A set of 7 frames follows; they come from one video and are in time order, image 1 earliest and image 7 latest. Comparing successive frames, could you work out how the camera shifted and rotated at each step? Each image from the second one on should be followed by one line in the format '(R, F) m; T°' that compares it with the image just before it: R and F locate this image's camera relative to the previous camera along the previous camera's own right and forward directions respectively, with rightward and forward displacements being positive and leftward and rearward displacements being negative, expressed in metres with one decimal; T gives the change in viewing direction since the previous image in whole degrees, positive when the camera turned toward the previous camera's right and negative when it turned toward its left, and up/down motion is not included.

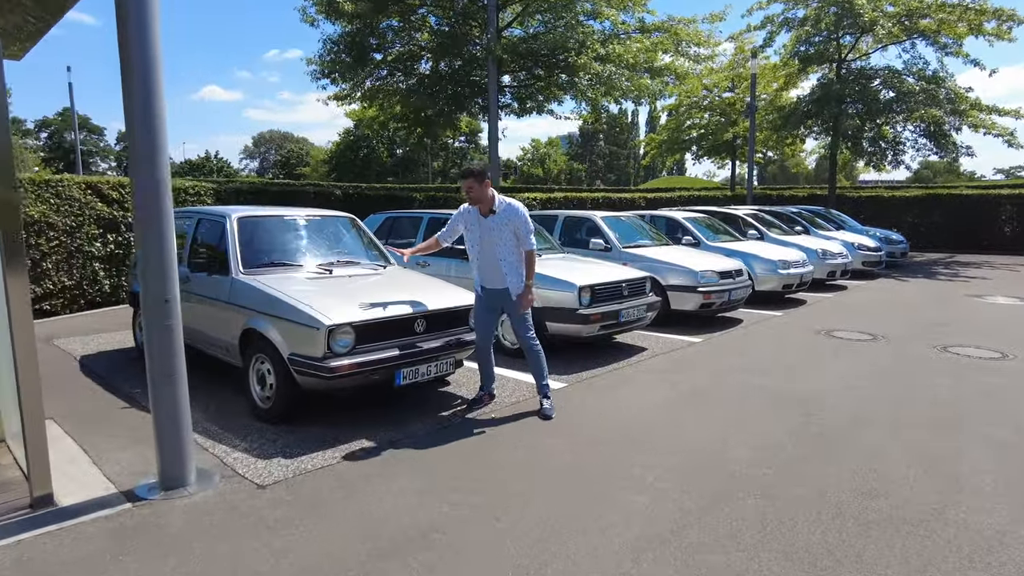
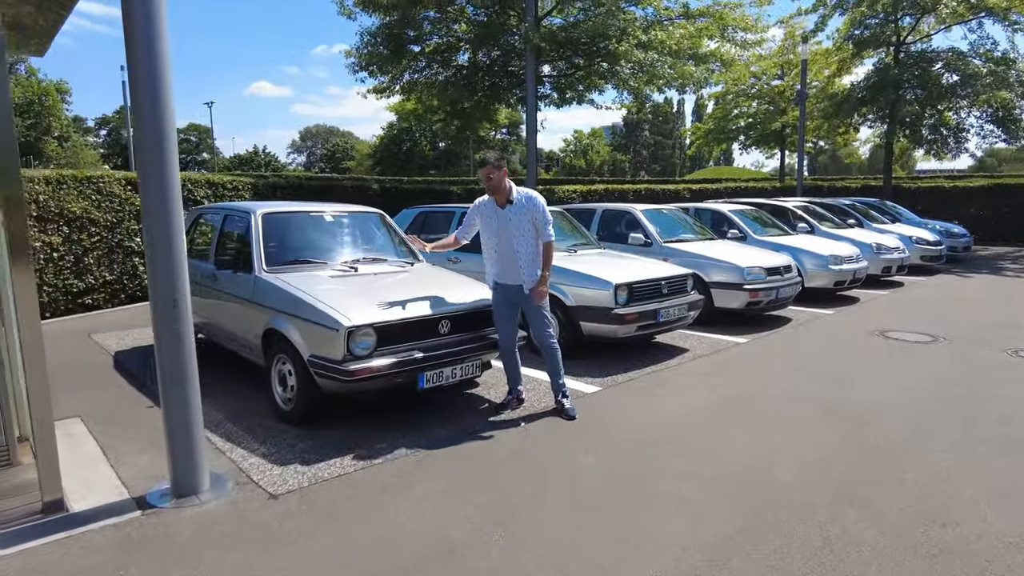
(+0.1, +0.2) m; -4°
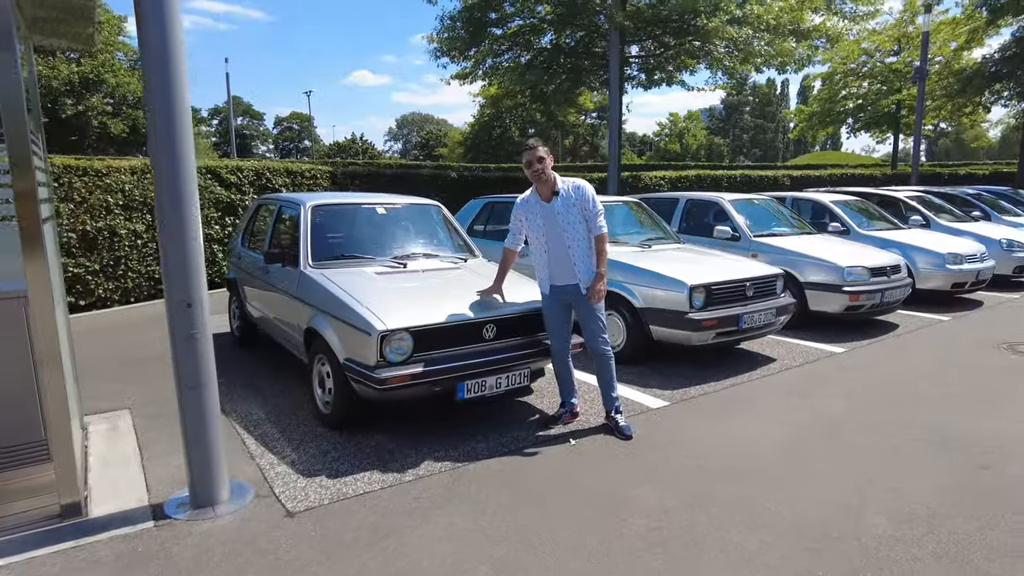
(+0.2, +0.4) m; -8°
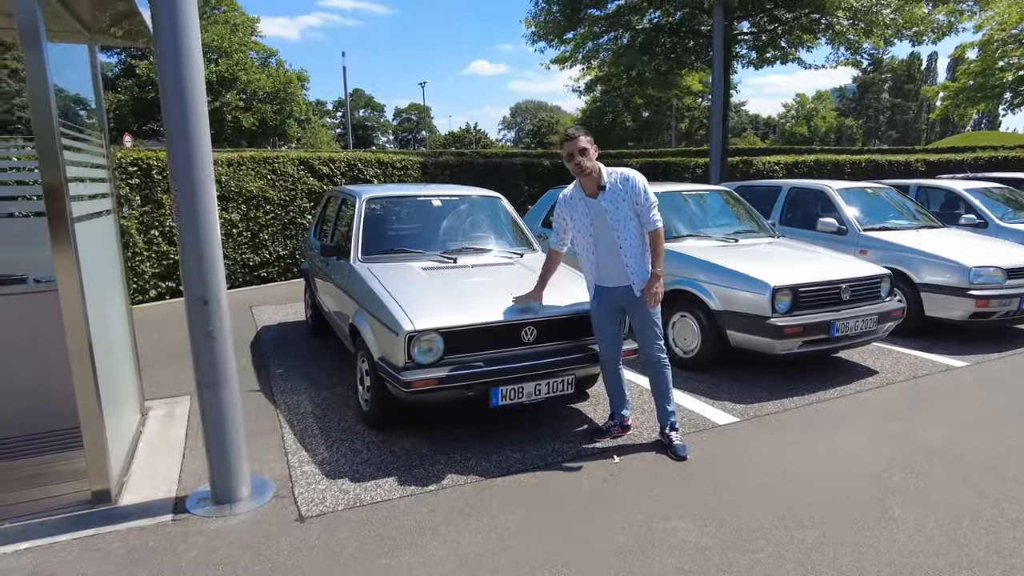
(+0.4, +0.3) m; -10°
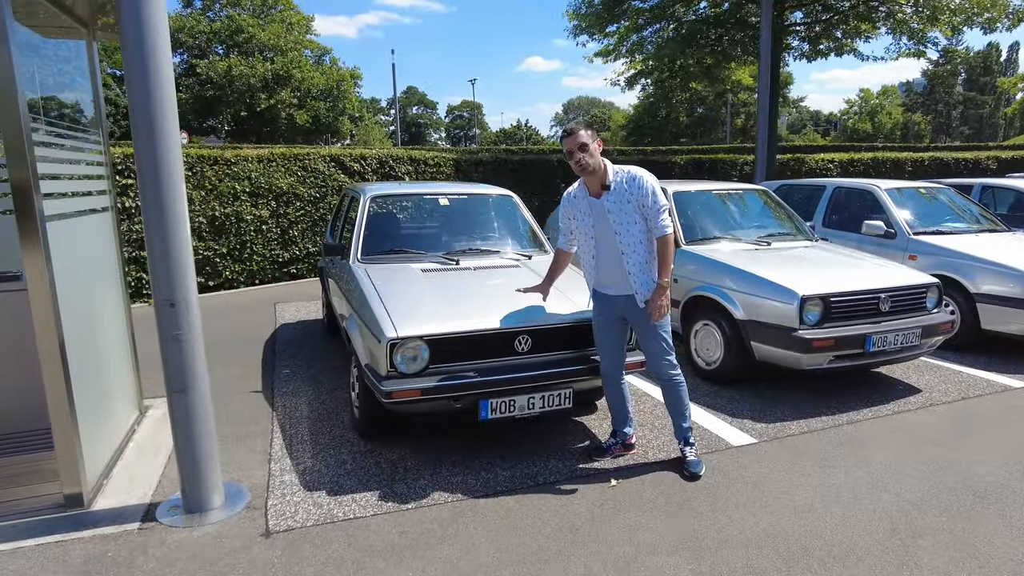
(+0.3, +0.3) m; -5°
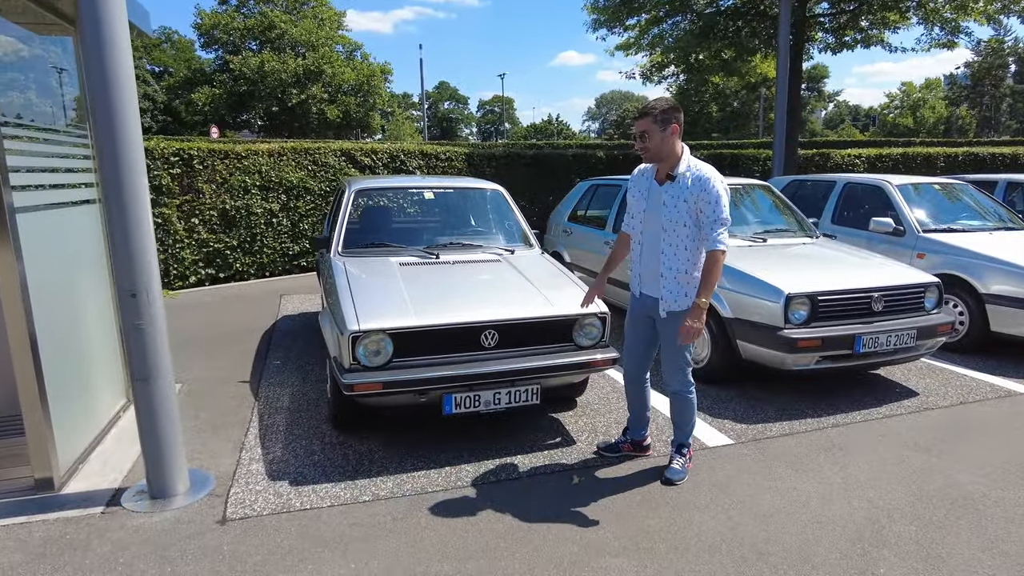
(+0.4, 0.0) m; -3°
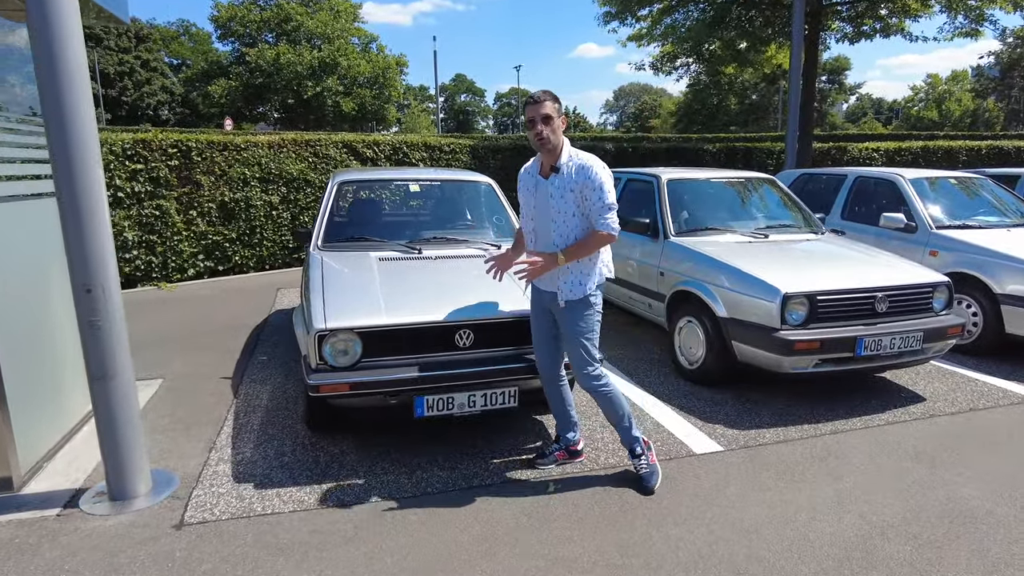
(+0.2, +0.2) m; -2°
